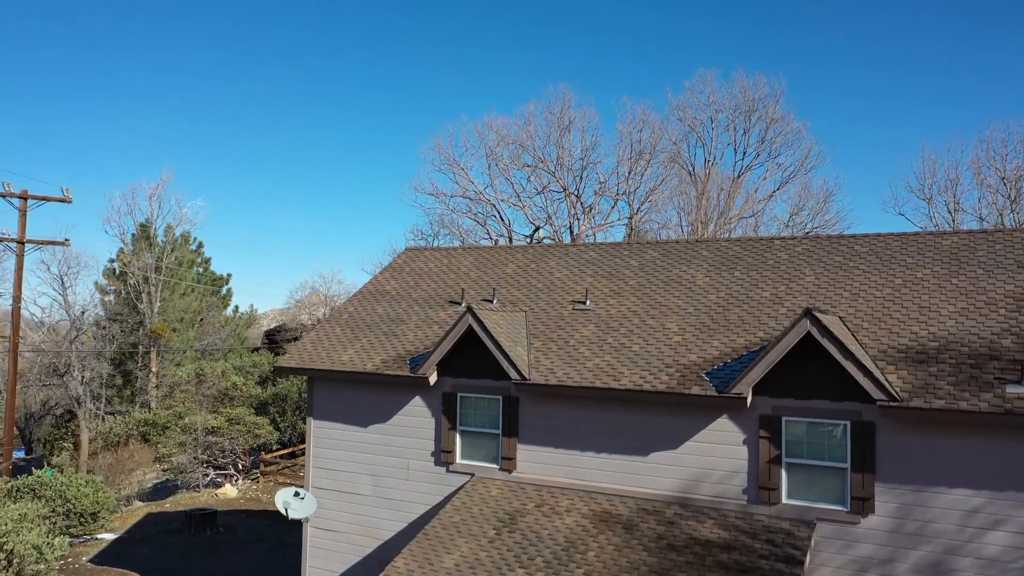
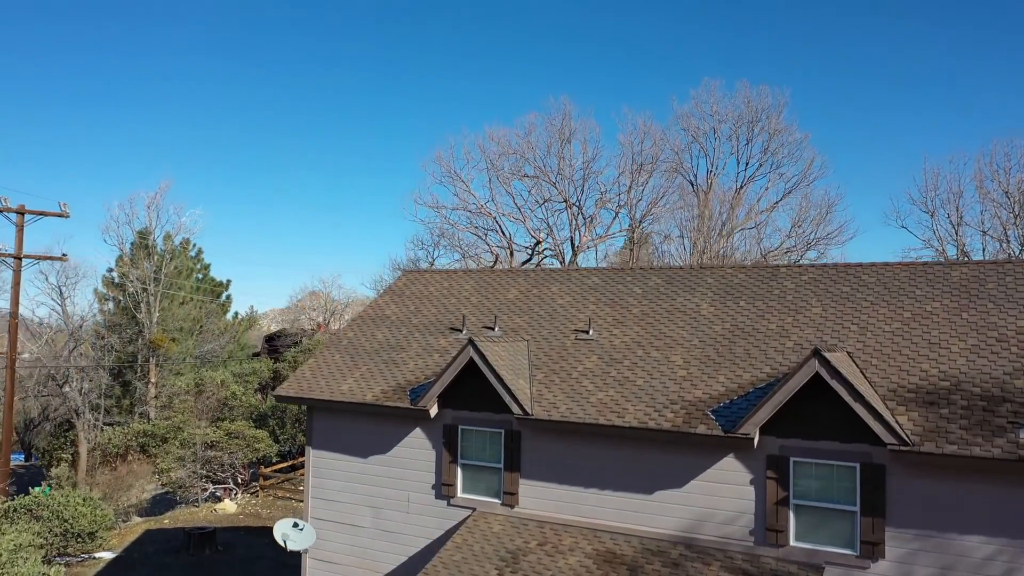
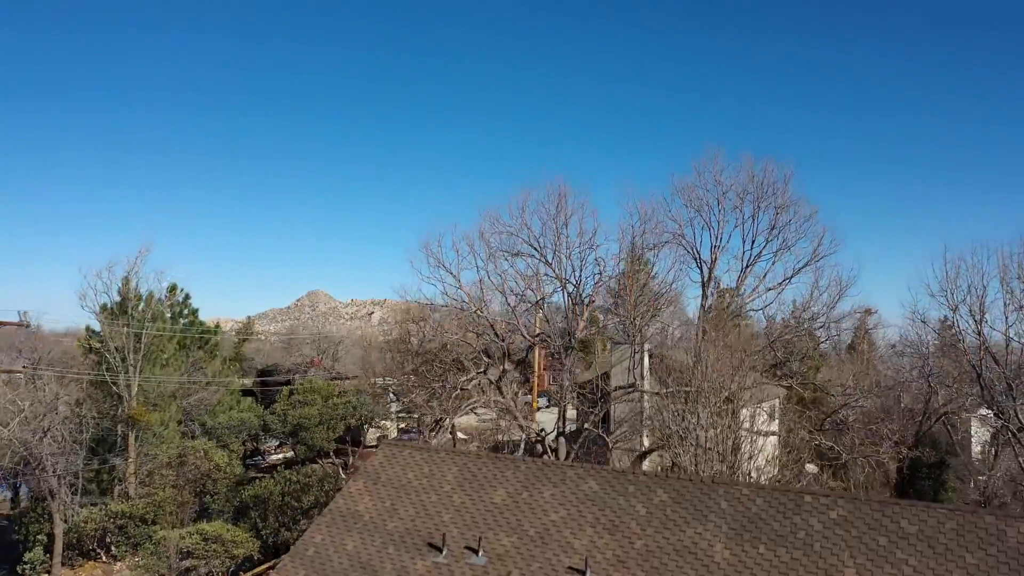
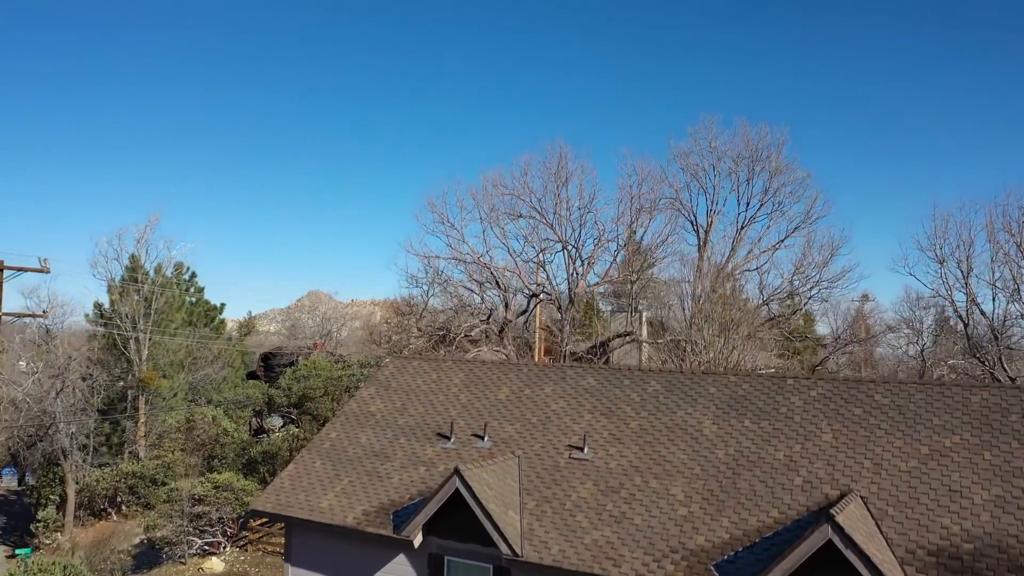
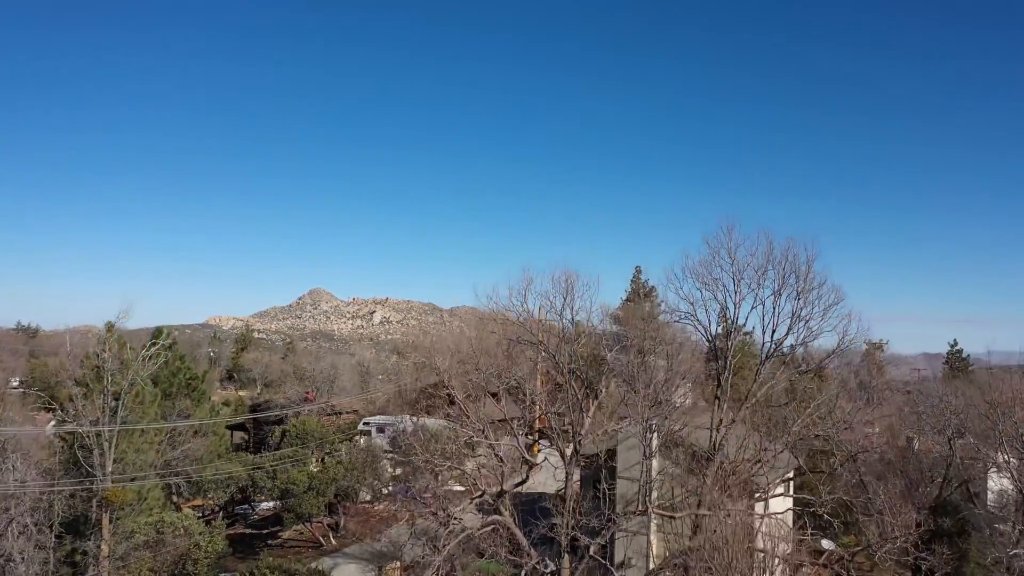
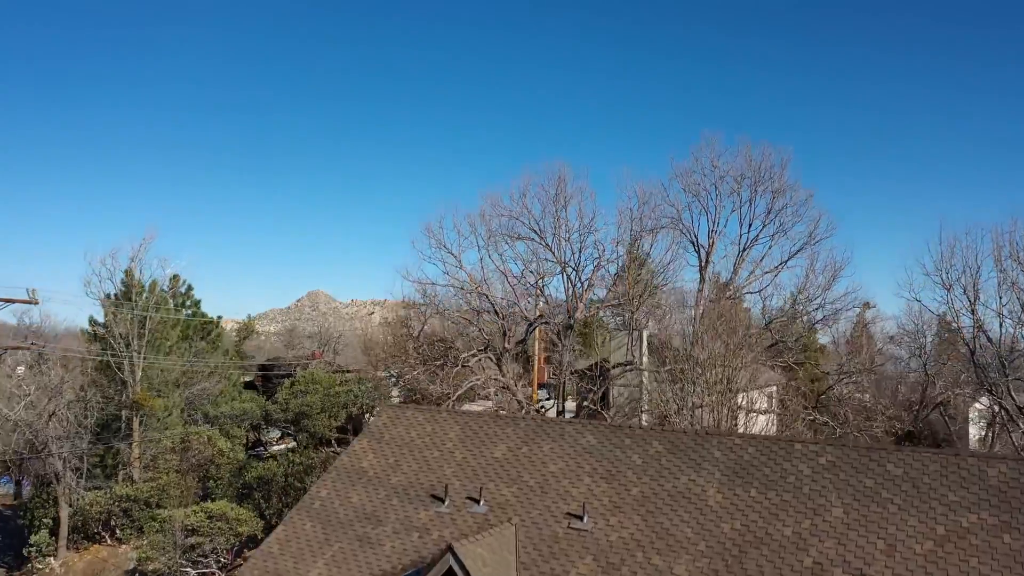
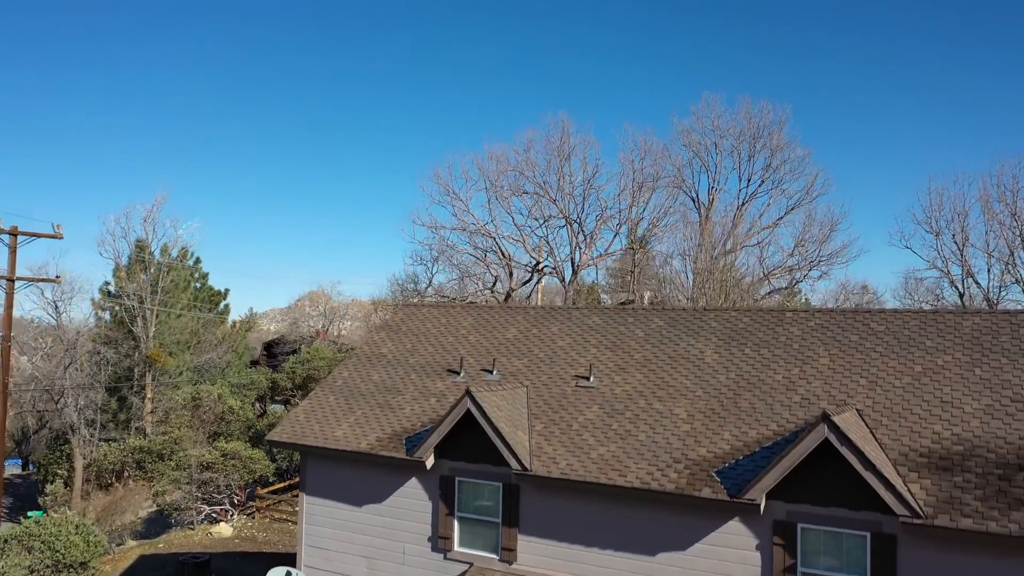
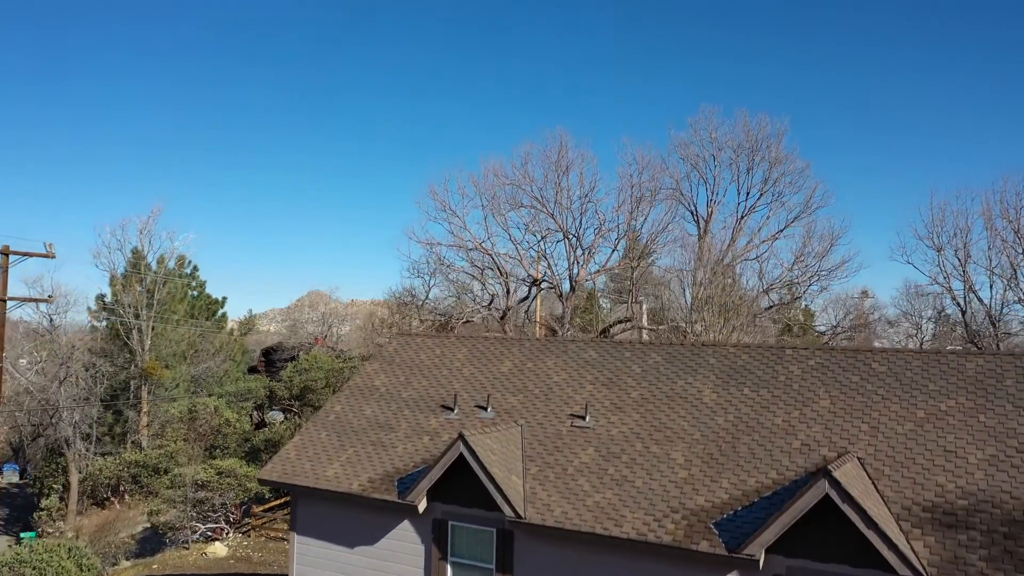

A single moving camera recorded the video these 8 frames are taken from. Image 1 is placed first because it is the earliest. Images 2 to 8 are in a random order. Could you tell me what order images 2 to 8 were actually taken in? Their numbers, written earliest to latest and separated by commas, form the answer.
2, 7, 8, 4, 6, 3, 5
